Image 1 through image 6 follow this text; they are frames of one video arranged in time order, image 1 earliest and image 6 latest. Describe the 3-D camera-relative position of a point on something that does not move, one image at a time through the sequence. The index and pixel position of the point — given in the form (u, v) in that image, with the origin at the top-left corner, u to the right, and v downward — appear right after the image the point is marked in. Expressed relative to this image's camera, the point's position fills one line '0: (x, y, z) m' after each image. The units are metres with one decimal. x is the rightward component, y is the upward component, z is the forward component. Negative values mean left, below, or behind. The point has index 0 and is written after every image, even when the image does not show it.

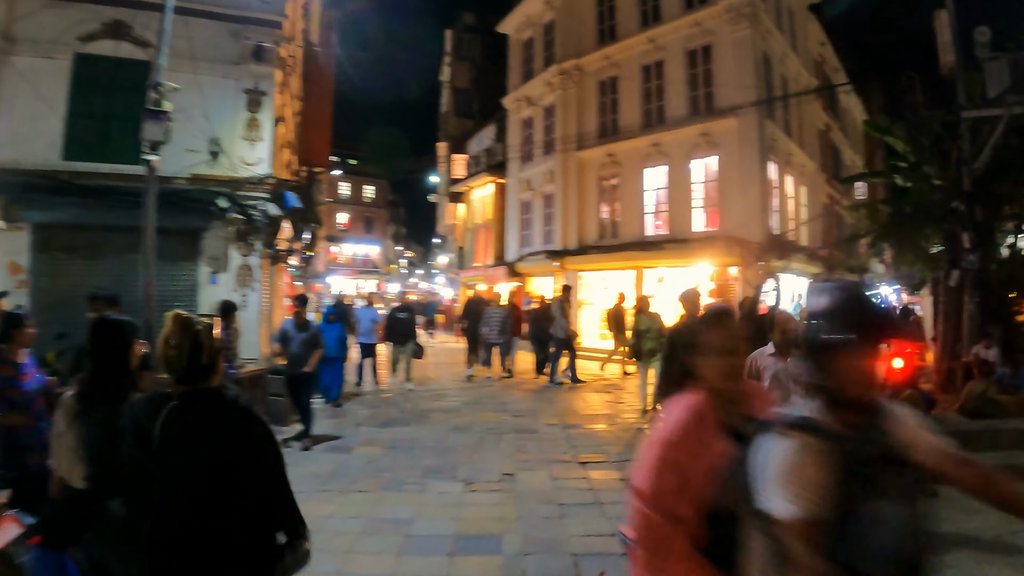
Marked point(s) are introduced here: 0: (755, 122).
0: (+6.5, +4.5, +16.0) m
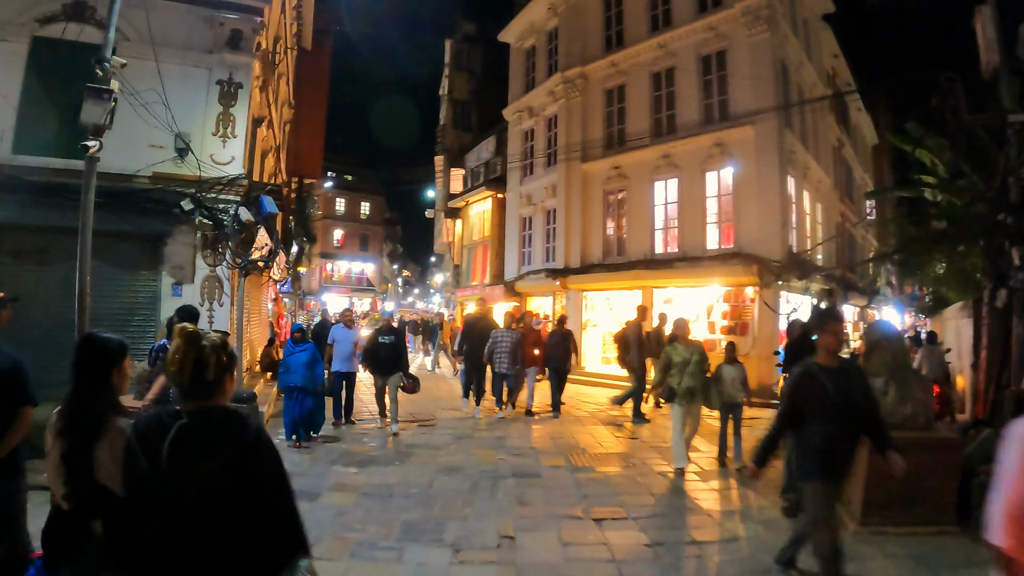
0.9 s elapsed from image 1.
0: (+6.5, +3.9, +15.0) m
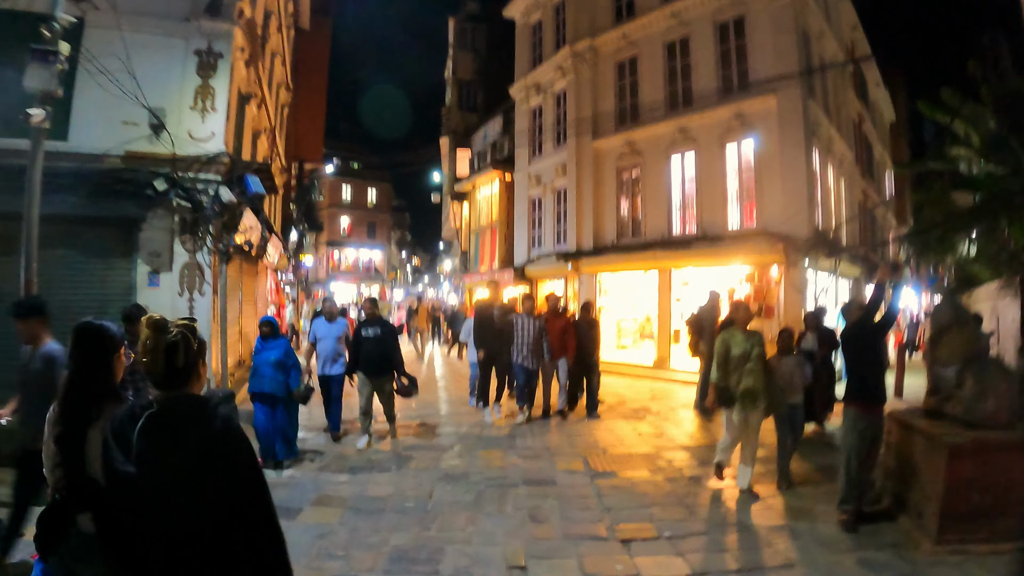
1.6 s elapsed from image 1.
0: (+6.7, +4.4, +13.9) m
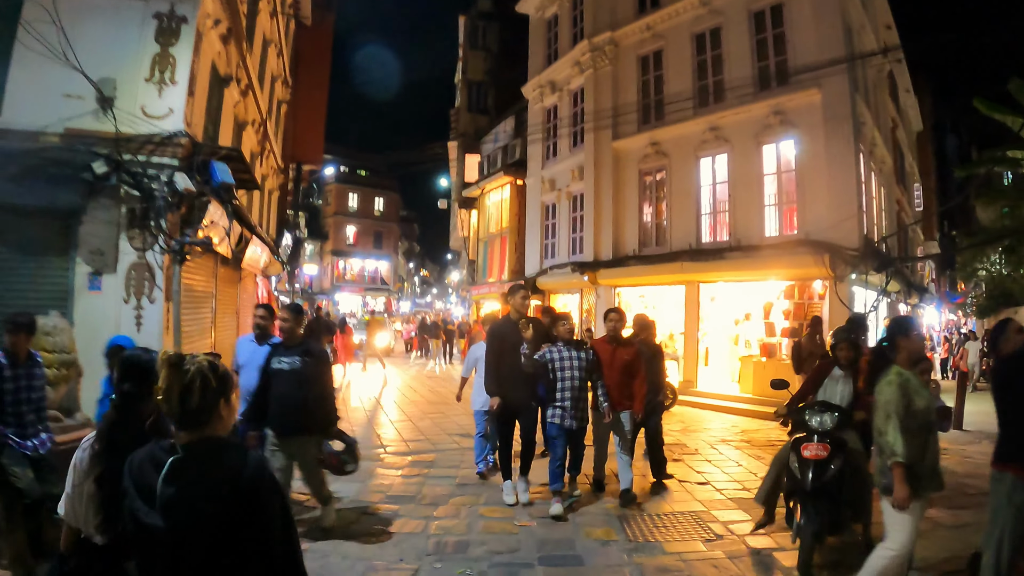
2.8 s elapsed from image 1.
0: (+7.0, +4.0, +12.4) m
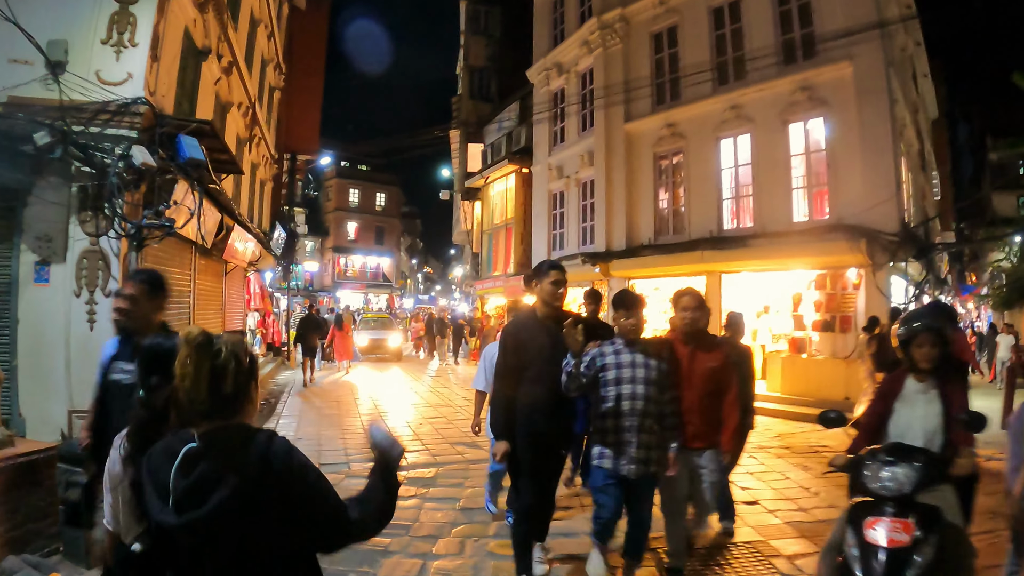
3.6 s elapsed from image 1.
0: (+7.1, +4.3, +11.4) m
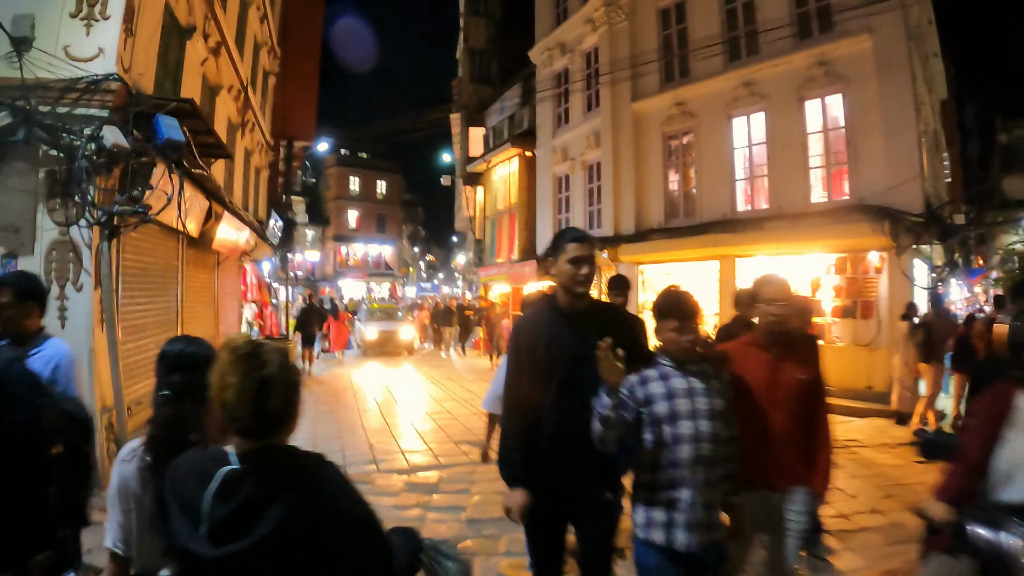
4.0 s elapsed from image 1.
0: (+7.1, +4.6, +10.8) m
